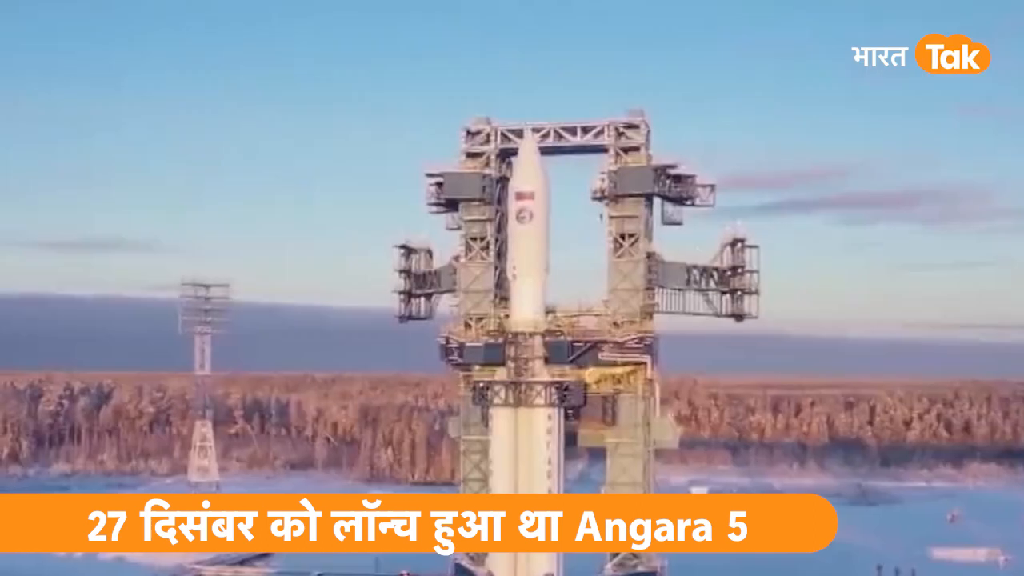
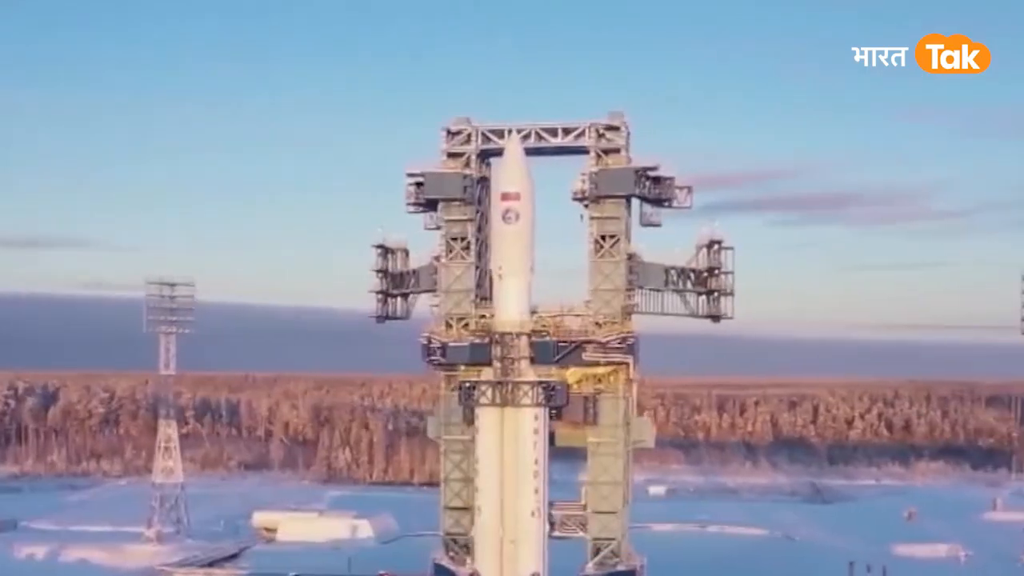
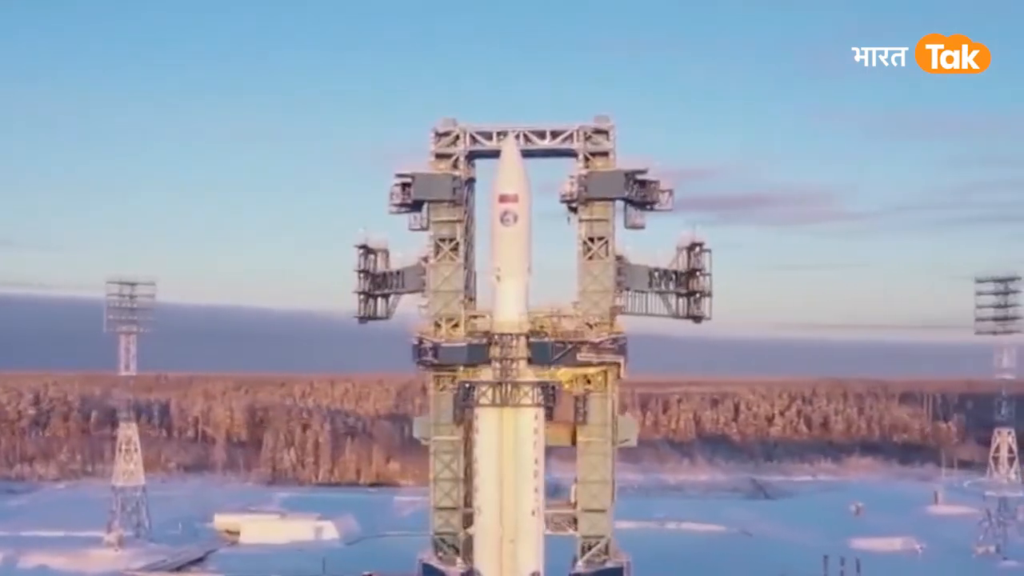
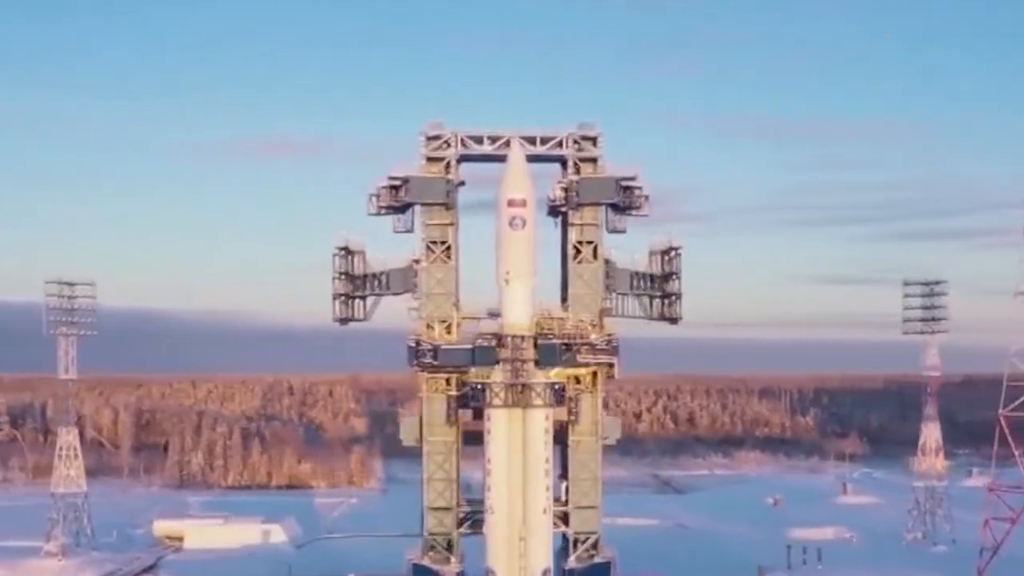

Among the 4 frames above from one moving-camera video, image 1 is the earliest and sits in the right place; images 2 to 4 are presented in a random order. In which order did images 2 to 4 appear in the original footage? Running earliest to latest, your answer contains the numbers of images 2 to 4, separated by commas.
2, 3, 4
